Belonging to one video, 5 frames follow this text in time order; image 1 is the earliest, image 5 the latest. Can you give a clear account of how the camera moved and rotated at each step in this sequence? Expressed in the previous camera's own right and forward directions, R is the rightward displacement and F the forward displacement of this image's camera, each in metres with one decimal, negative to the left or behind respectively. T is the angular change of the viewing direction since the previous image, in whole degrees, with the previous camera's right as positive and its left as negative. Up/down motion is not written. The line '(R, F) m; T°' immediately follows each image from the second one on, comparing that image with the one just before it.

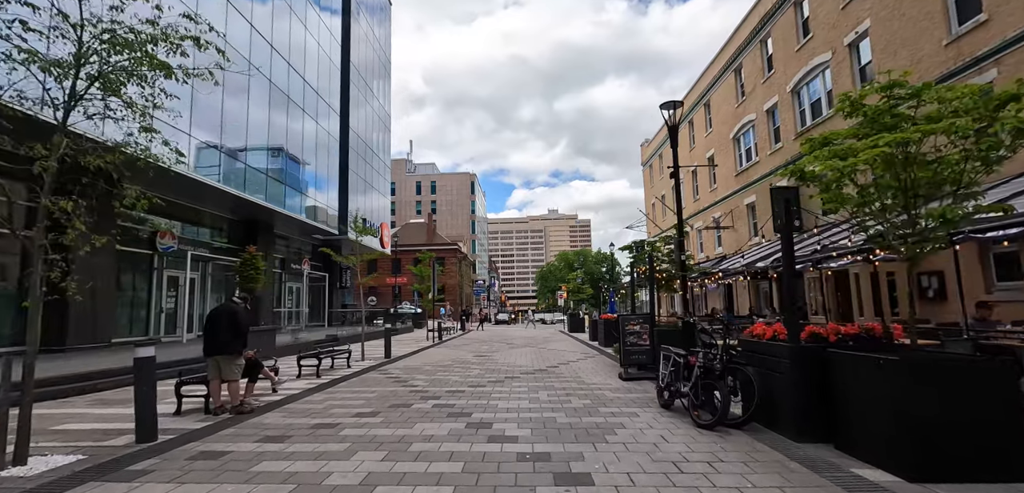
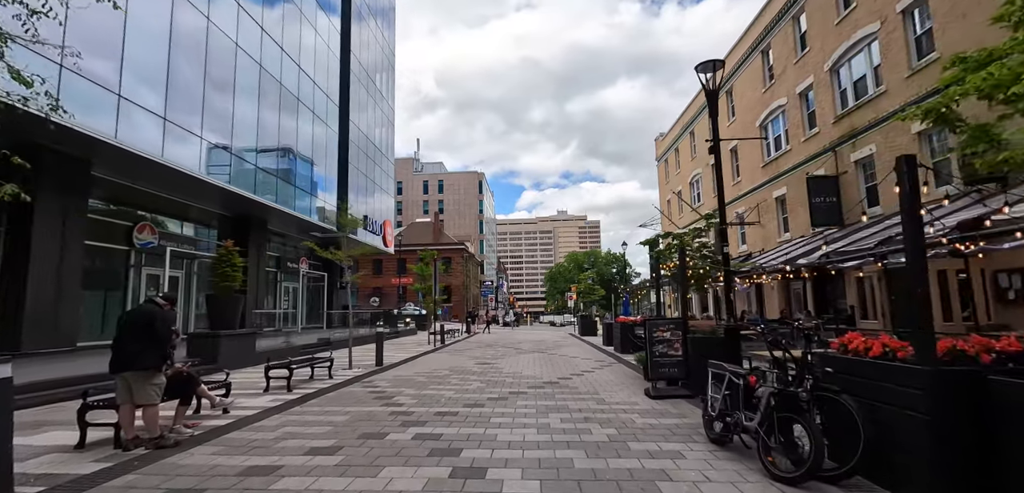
(+0.1, +1.6) m; -1°
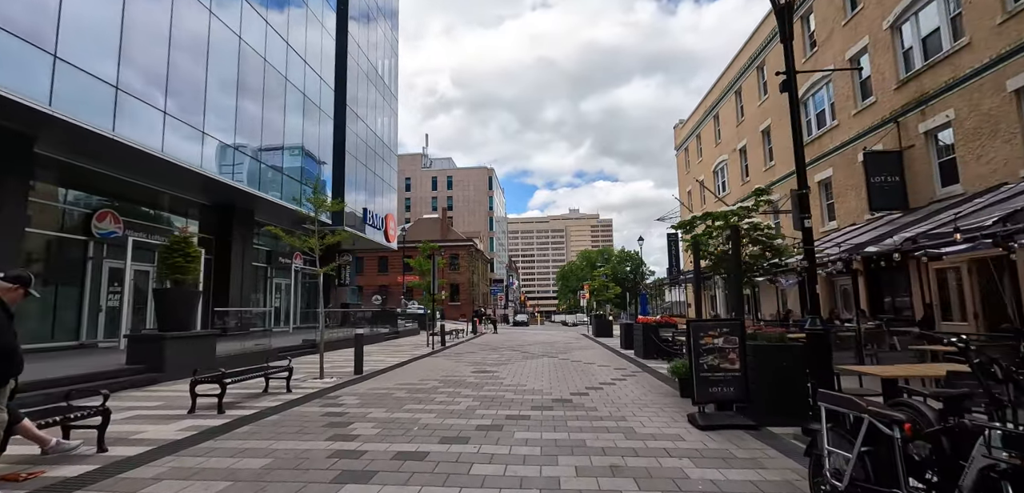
(+0.2, +2.2) m; -1°
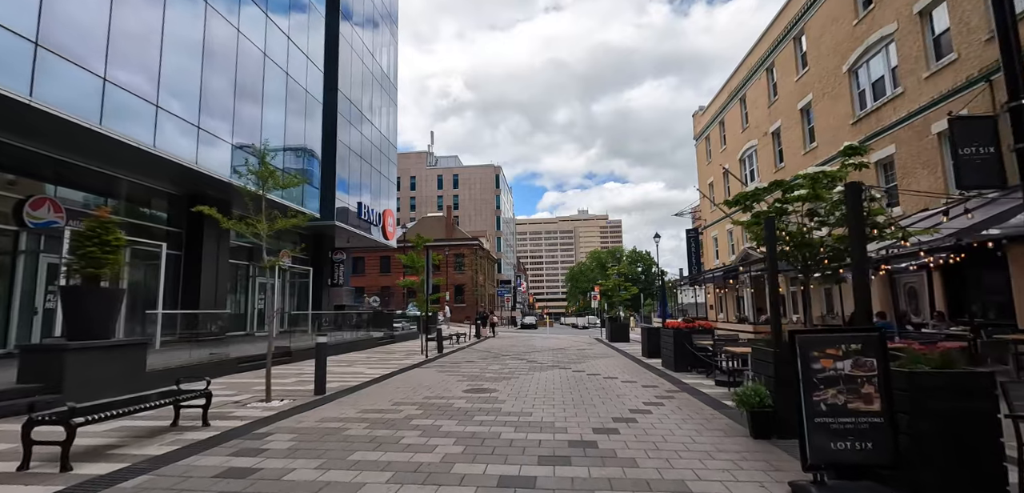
(+0.1, +2.4) m; -1°
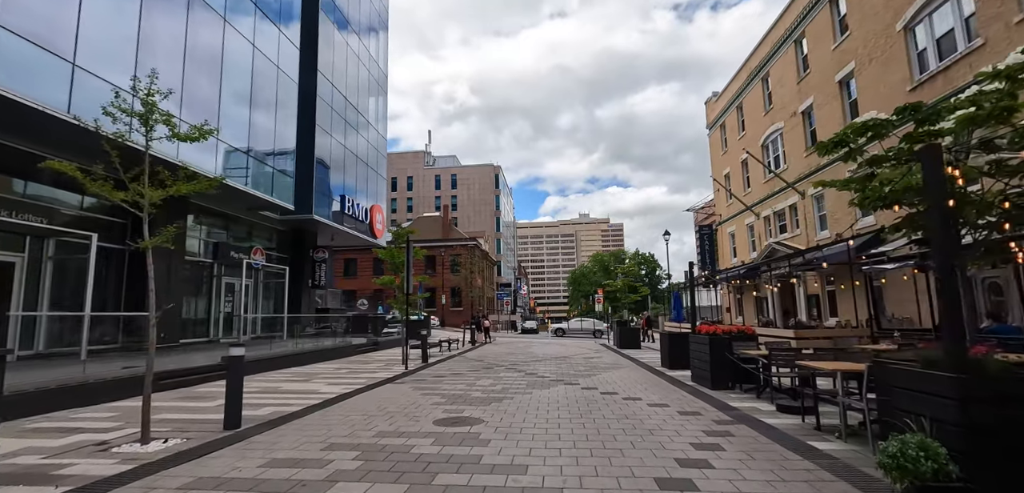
(+0.2, +2.5) m; 0°
